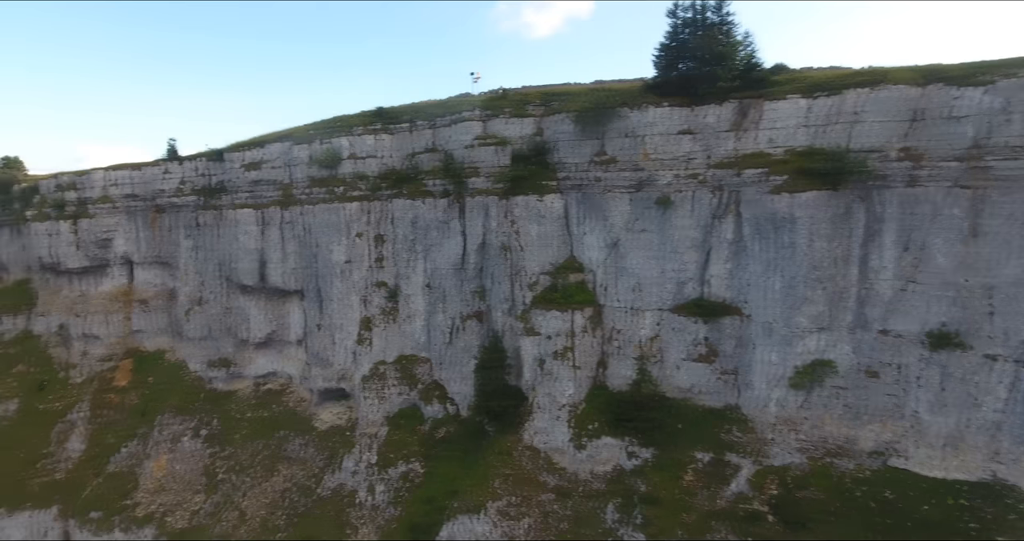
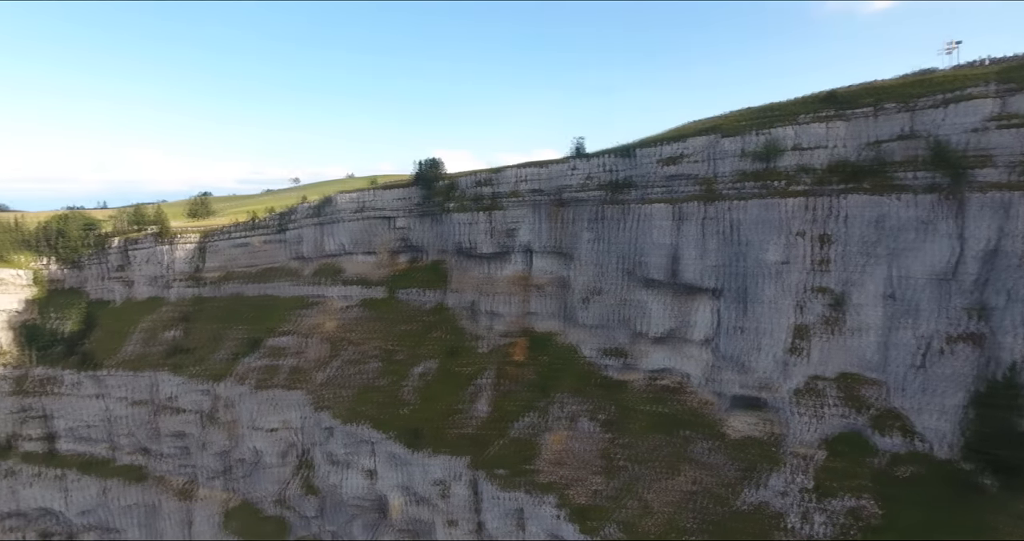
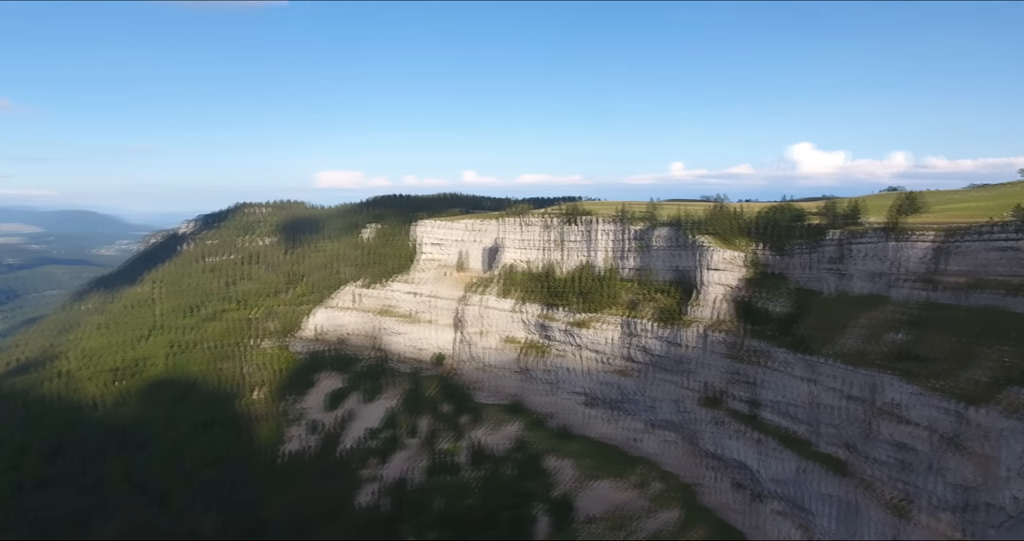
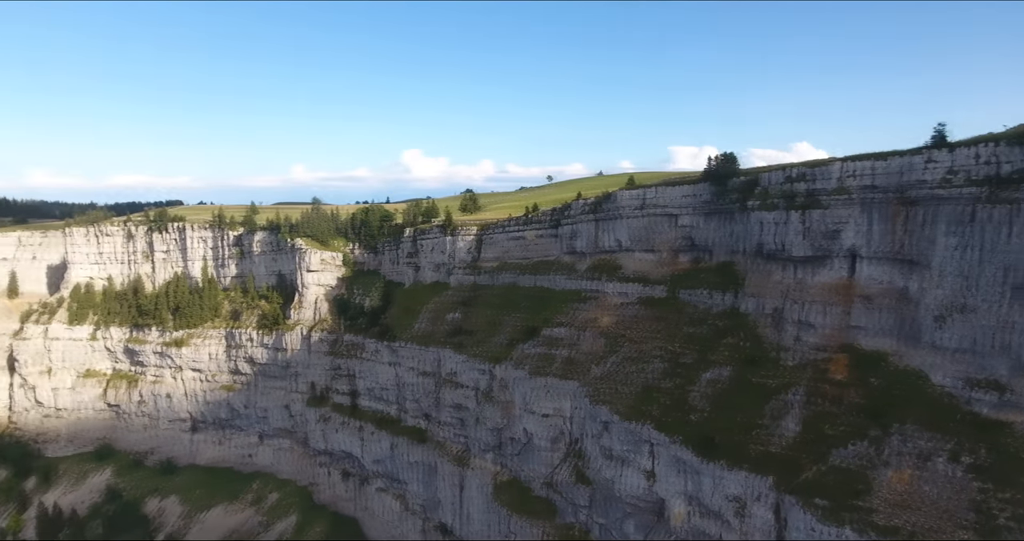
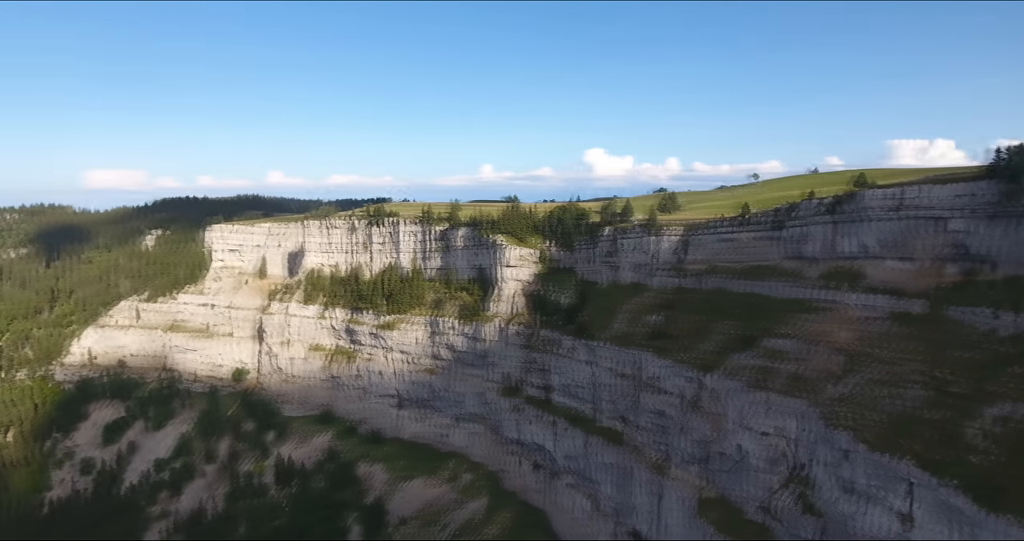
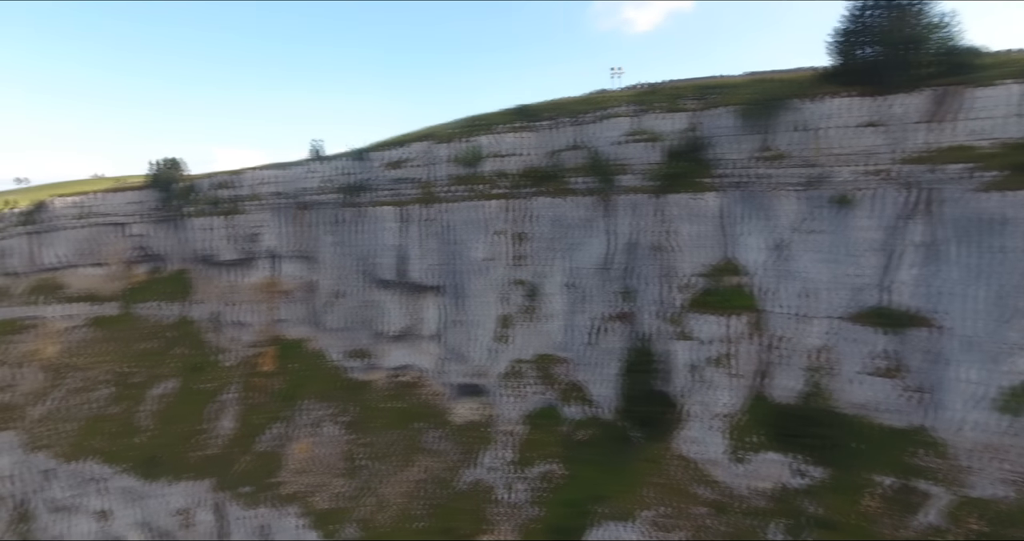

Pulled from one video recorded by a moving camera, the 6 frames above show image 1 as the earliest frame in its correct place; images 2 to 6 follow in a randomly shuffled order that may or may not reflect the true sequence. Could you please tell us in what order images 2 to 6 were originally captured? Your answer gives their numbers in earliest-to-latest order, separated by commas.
6, 2, 4, 5, 3
